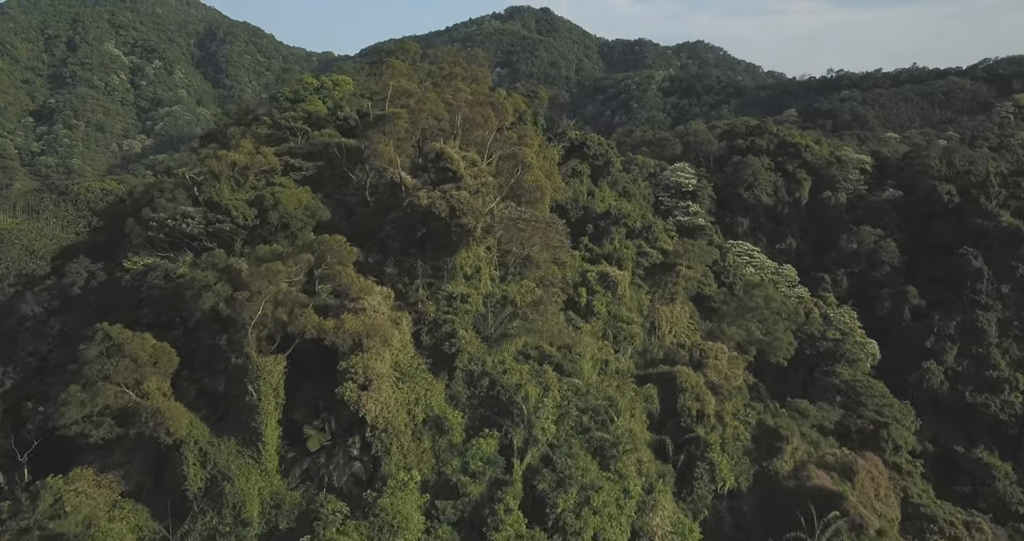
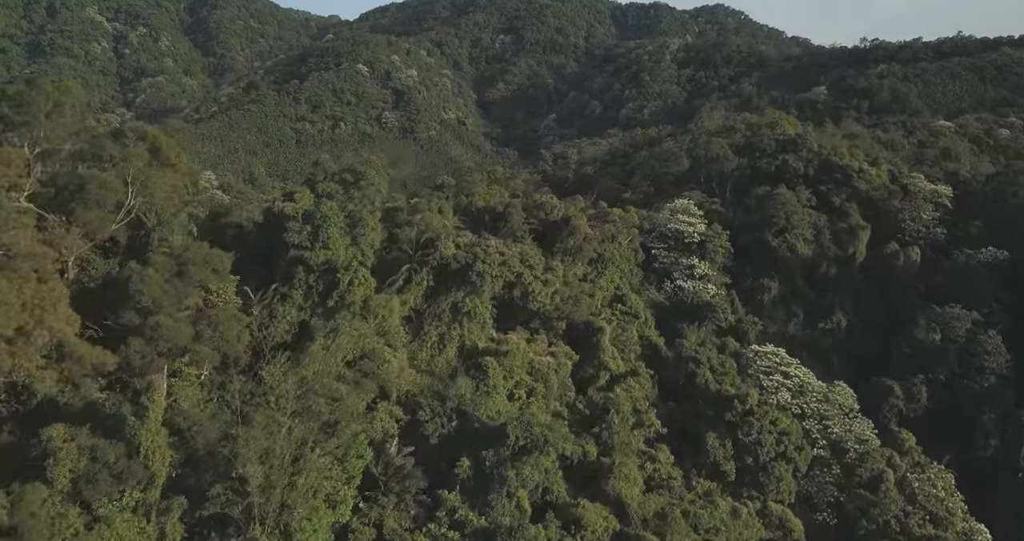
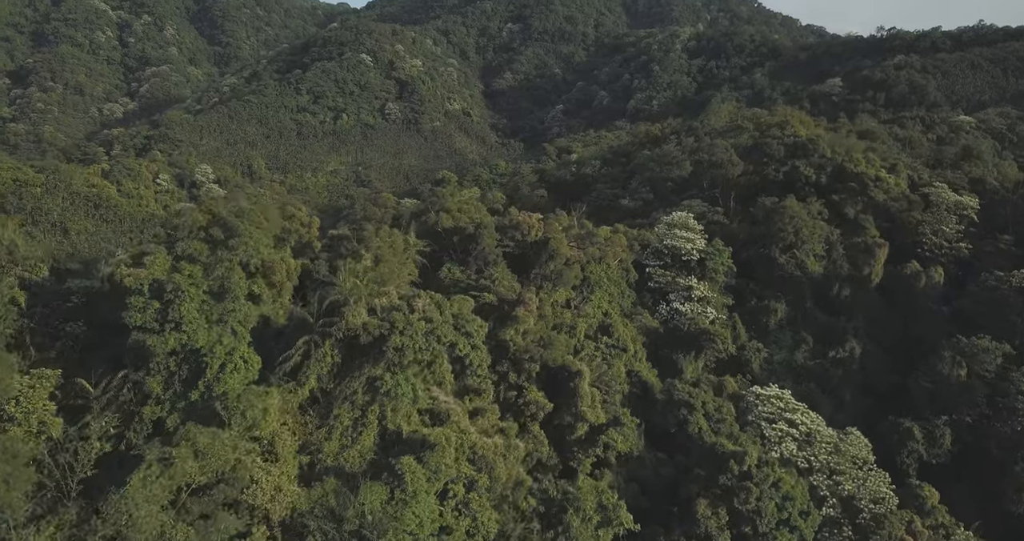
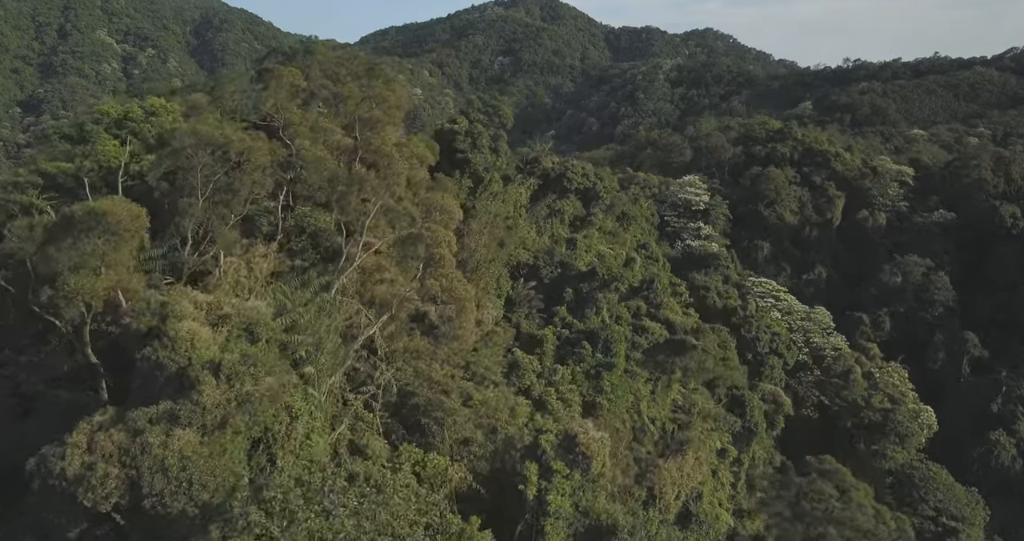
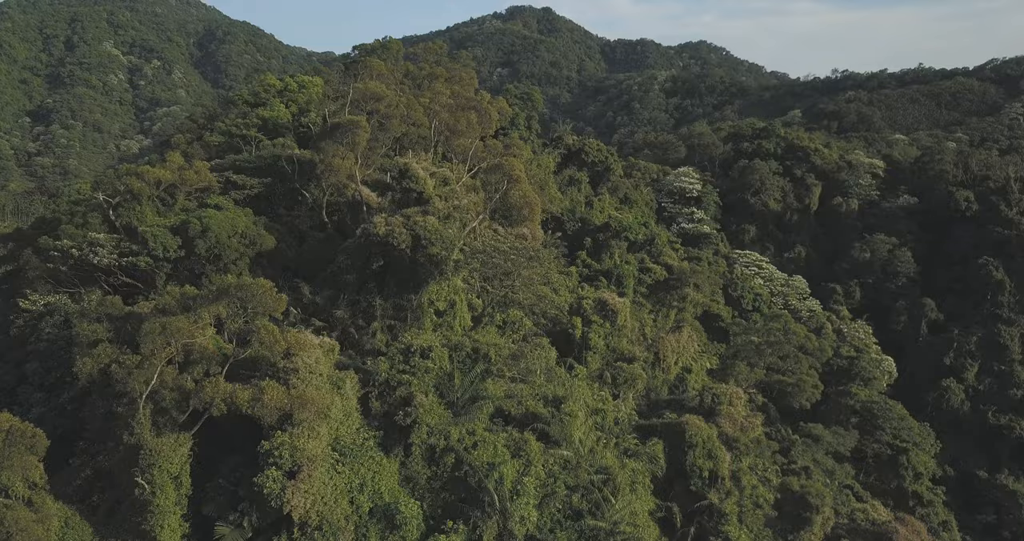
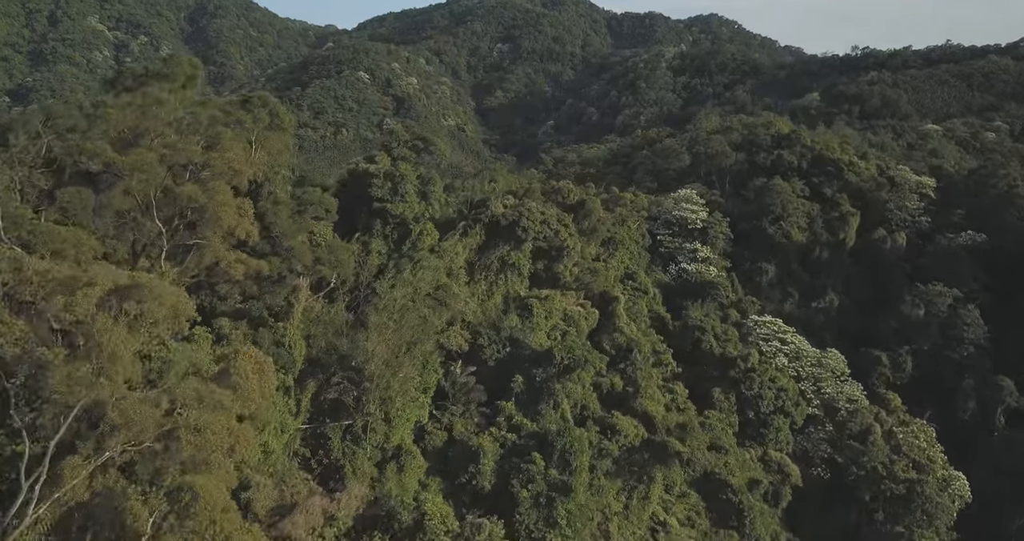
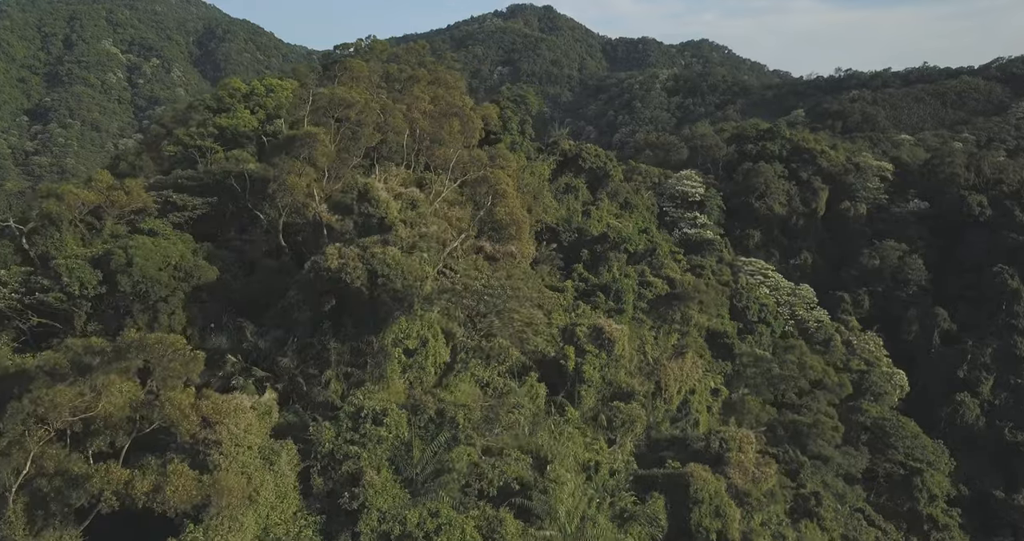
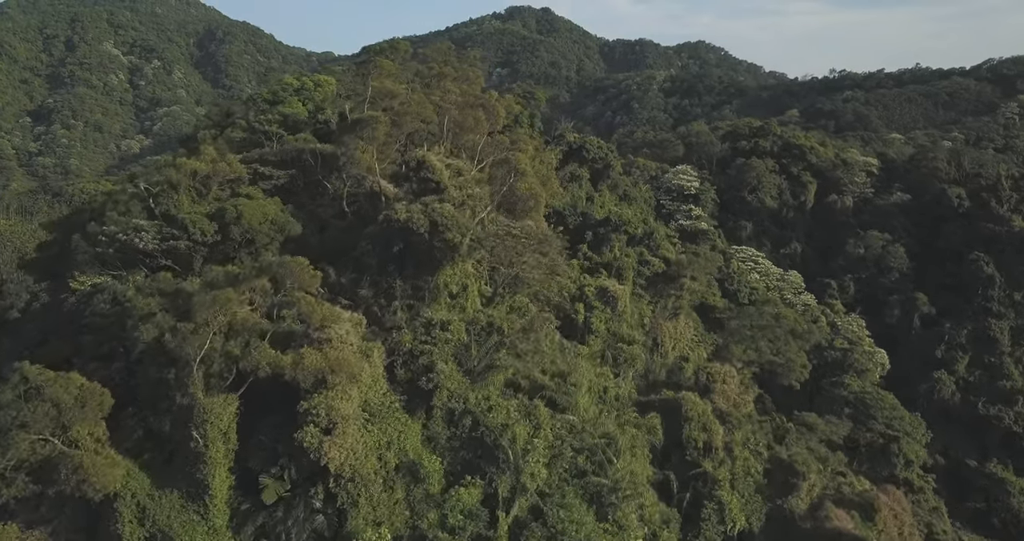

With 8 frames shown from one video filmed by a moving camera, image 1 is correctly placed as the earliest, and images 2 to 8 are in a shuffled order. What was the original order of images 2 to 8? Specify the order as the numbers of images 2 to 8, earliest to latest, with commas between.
8, 5, 7, 4, 6, 2, 3
